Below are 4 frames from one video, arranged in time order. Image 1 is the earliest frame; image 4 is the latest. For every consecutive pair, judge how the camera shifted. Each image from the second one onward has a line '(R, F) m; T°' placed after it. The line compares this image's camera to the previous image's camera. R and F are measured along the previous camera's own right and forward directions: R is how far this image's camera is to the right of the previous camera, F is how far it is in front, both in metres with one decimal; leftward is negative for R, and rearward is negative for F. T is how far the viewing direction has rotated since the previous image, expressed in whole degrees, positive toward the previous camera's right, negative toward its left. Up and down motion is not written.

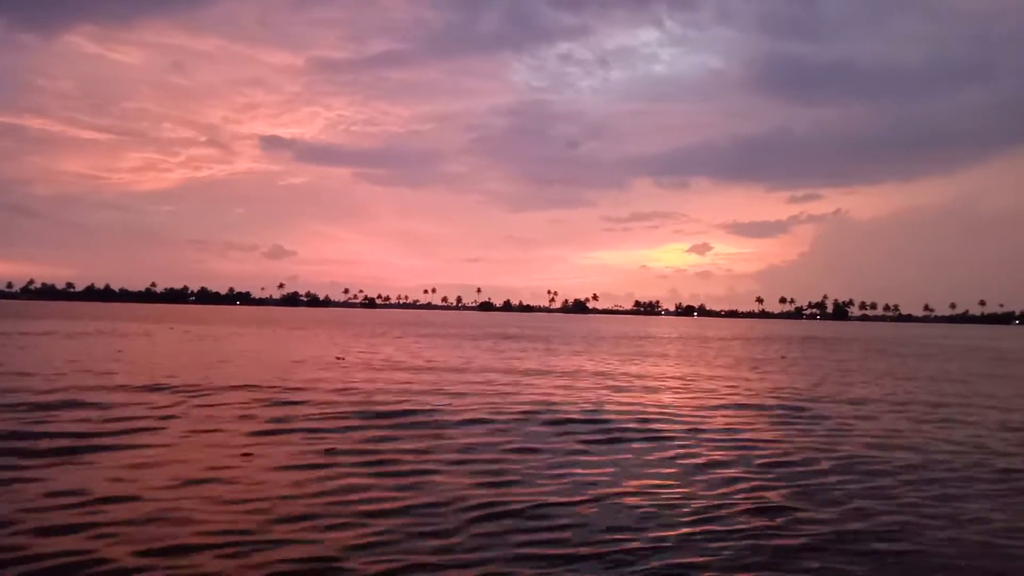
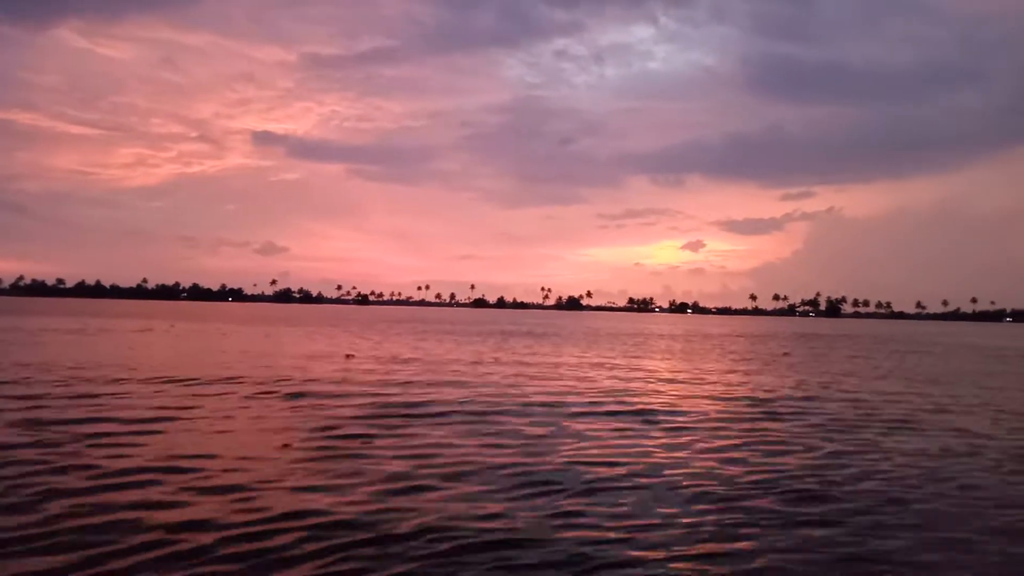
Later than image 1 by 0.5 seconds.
(-0.9, +0.3) m; +1°
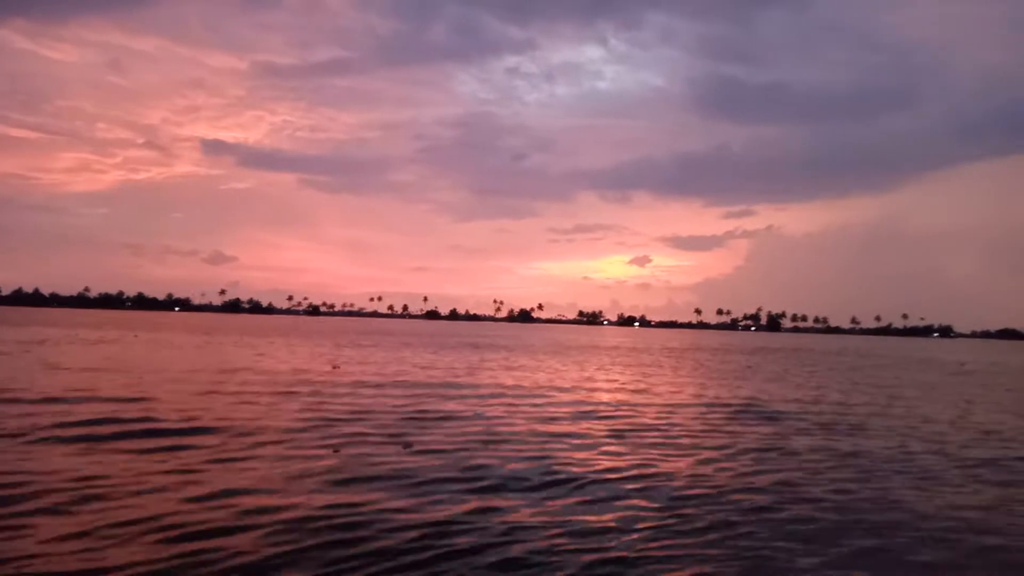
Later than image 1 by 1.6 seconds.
(-2.2, -2.7) m; +4°
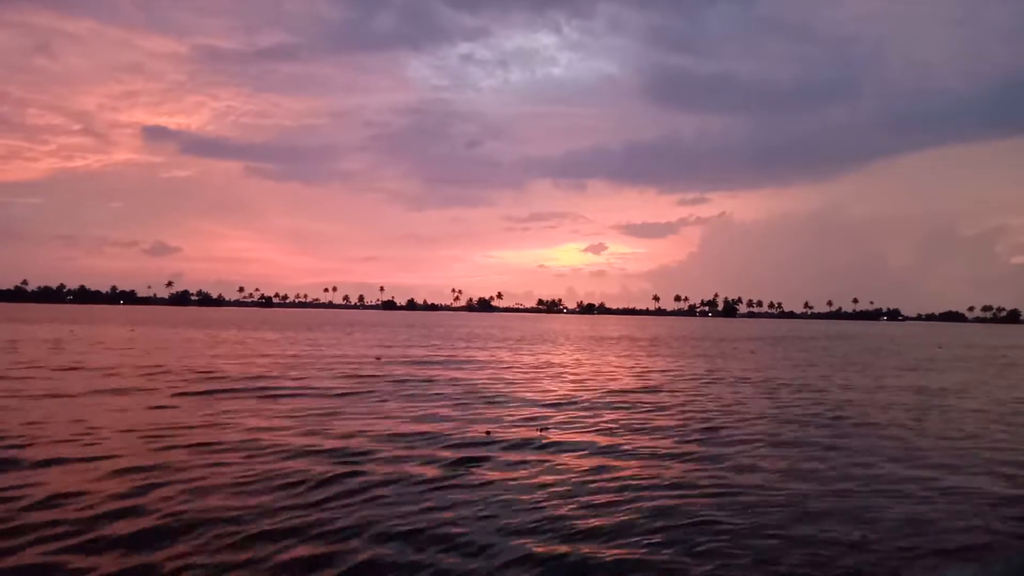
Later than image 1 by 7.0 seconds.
(-5.4, +1.5) m; +4°
